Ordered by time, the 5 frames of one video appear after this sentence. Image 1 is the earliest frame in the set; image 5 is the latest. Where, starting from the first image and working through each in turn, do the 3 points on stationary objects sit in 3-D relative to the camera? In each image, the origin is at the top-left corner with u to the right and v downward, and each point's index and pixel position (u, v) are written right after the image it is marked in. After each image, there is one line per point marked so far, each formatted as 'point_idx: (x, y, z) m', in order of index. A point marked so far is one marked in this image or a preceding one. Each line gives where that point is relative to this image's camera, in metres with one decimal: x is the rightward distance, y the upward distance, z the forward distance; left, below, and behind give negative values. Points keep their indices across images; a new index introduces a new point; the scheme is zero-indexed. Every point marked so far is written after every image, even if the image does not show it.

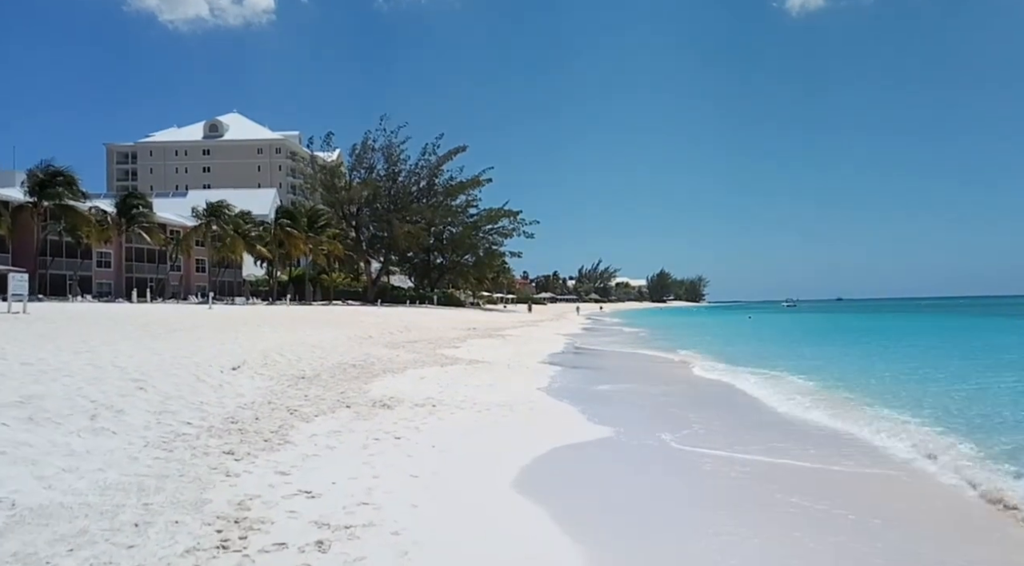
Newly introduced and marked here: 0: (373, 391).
0: (-2.5, -1.9, +13.6) m
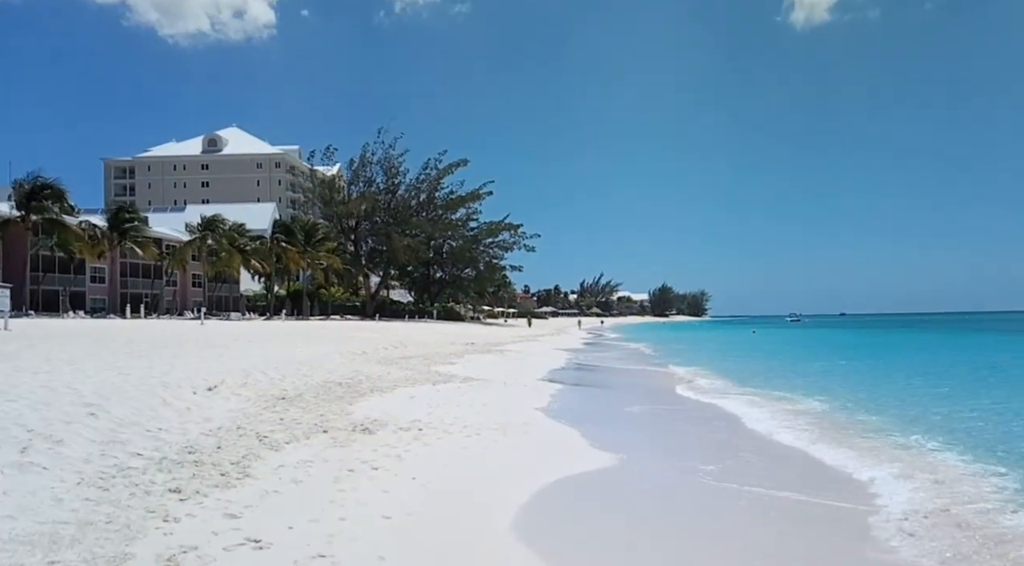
0: (-2.6, -2.2, +12.6) m
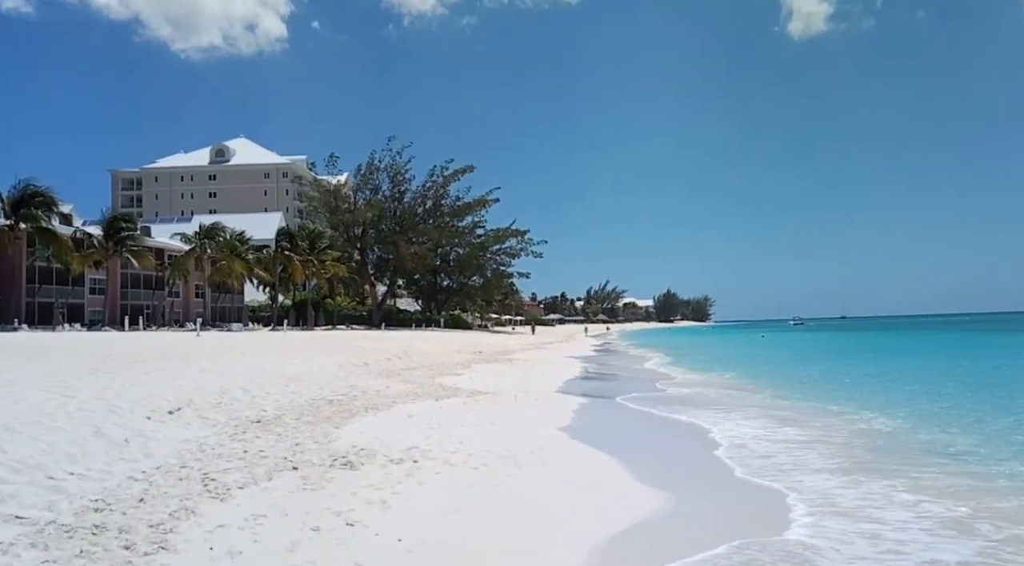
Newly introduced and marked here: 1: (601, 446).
0: (-2.3, -2.2, +10.5) m
1: (+1.4, -2.6, +12.3) m
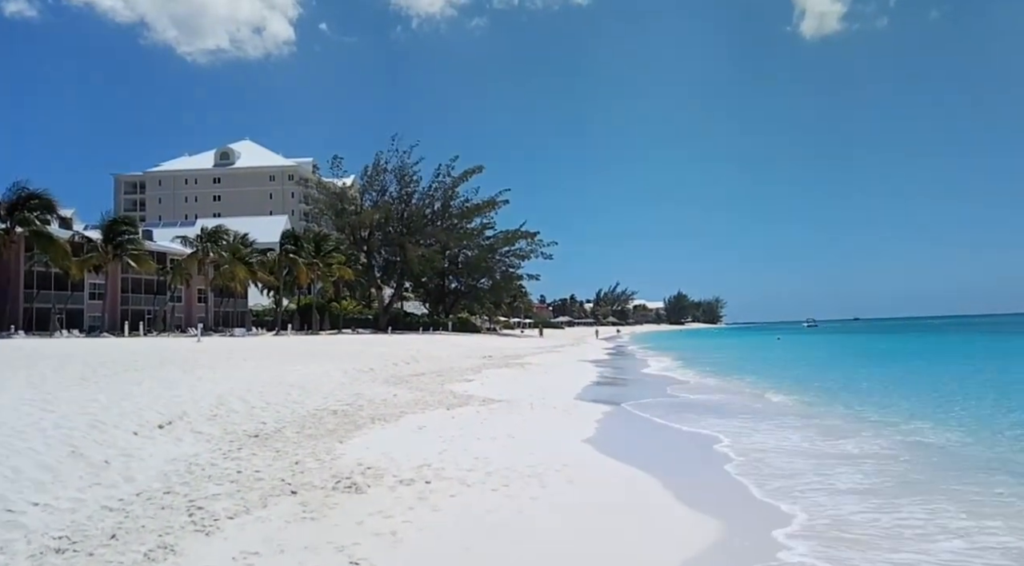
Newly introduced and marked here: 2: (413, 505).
0: (-2.1, -2.2, +9.6) m
1: (+1.7, -2.6, +11.3) m
2: (-1.0, -2.2, +7.6) m
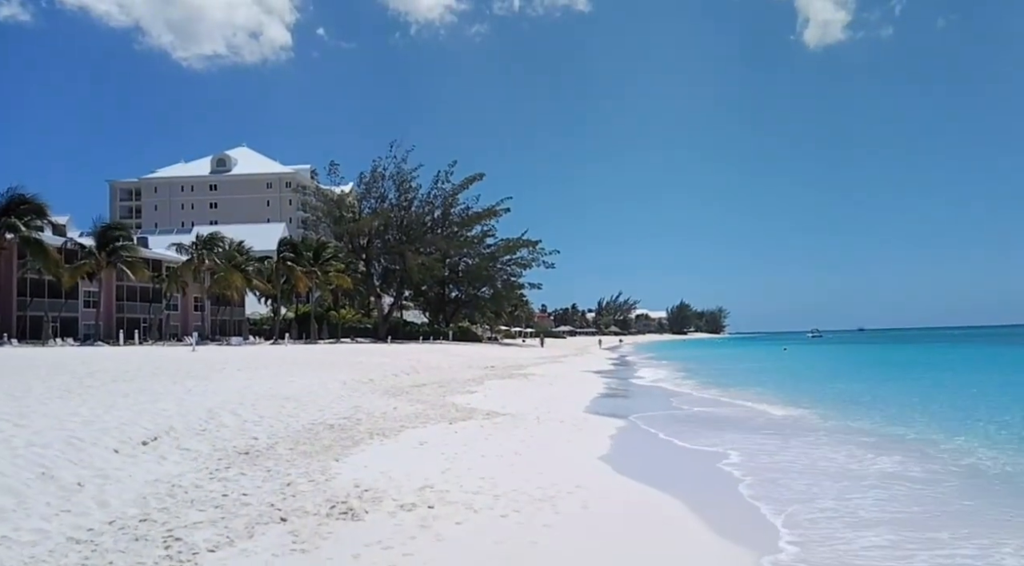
0: (-2.0, -2.3, +8.9) m
1: (+1.8, -2.7, +10.6) m
2: (-0.9, -2.3, +6.9) m
